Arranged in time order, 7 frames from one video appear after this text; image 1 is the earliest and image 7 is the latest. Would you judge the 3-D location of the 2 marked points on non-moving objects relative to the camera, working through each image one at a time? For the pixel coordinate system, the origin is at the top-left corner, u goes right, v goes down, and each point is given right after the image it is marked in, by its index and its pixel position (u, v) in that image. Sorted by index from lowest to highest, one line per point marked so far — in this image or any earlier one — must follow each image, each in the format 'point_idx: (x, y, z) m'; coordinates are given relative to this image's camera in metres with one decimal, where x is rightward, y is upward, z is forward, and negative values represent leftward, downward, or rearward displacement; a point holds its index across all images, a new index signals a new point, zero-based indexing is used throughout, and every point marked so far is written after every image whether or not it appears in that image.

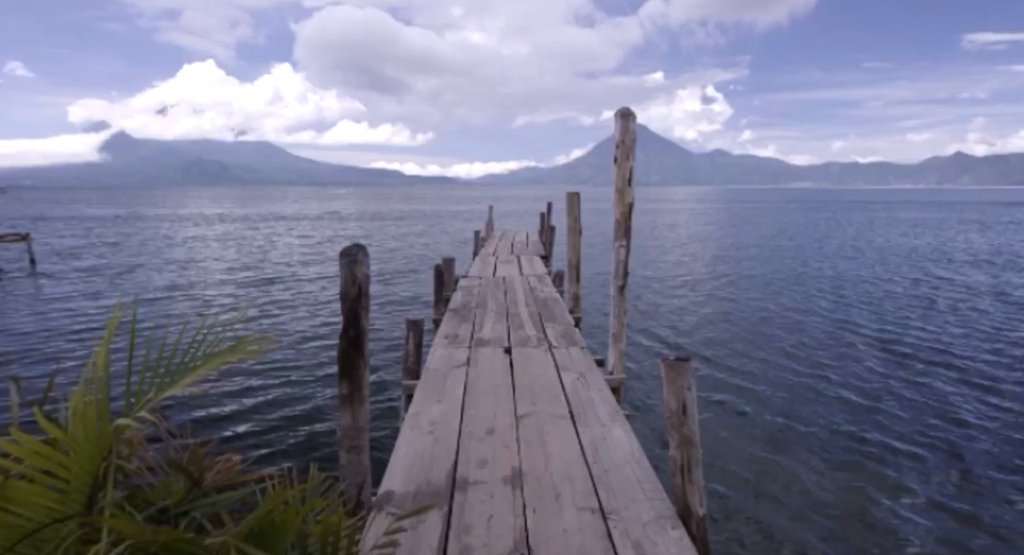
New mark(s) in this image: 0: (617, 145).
0: (+1.3, +1.6, +6.8) m
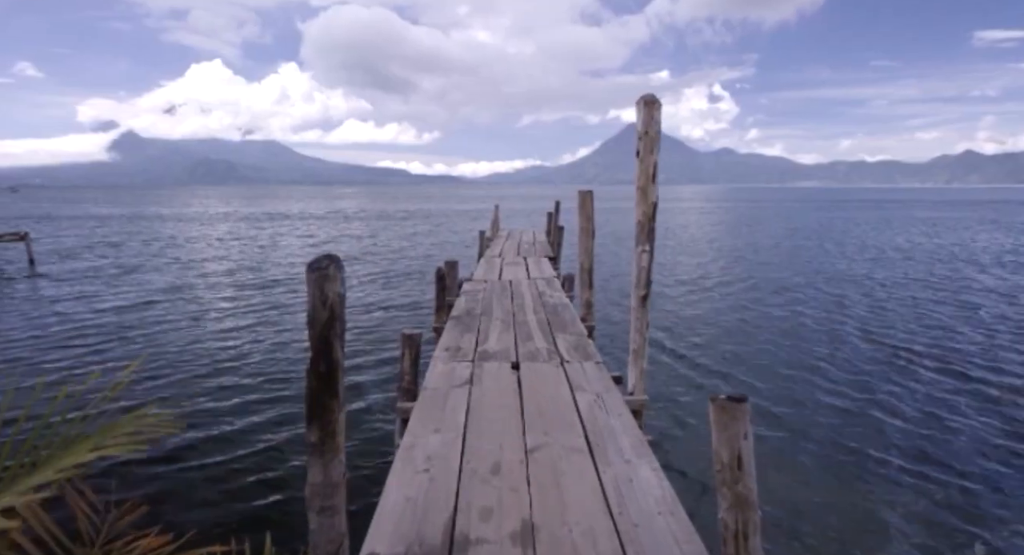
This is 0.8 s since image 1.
0: (+1.4, +1.5, +6.0) m
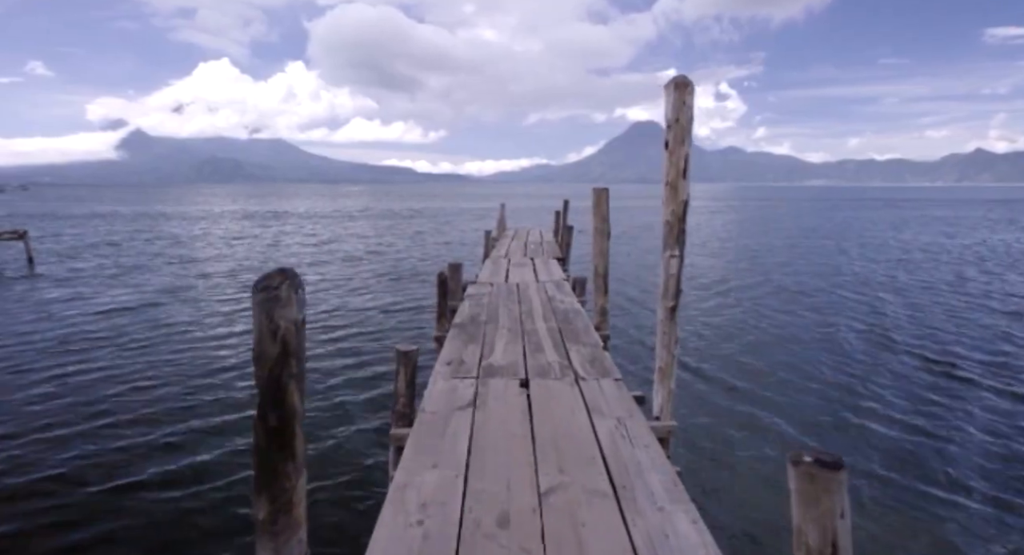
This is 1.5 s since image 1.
0: (+1.5, +1.5, +5.3) m
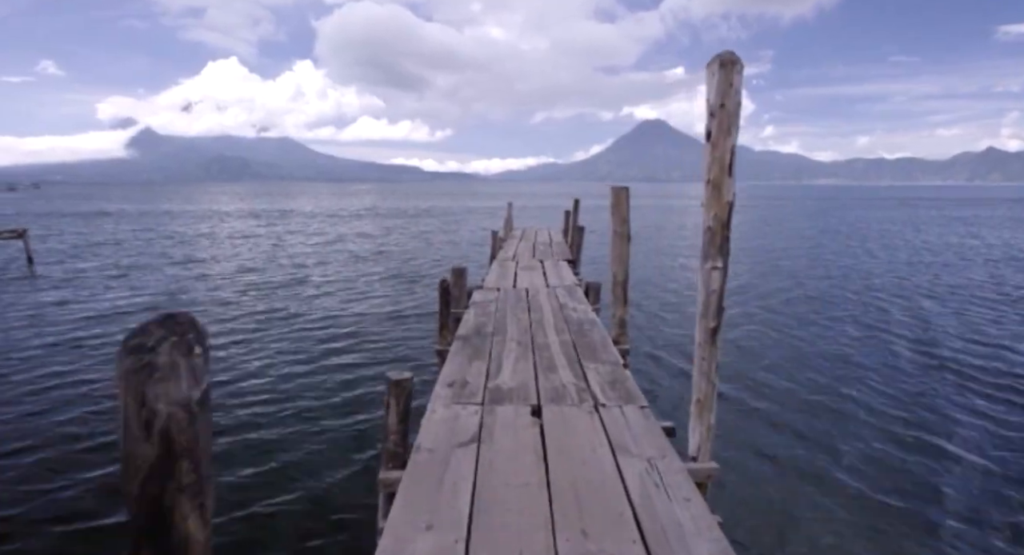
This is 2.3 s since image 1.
0: (+1.6, +1.3, +4.4) m
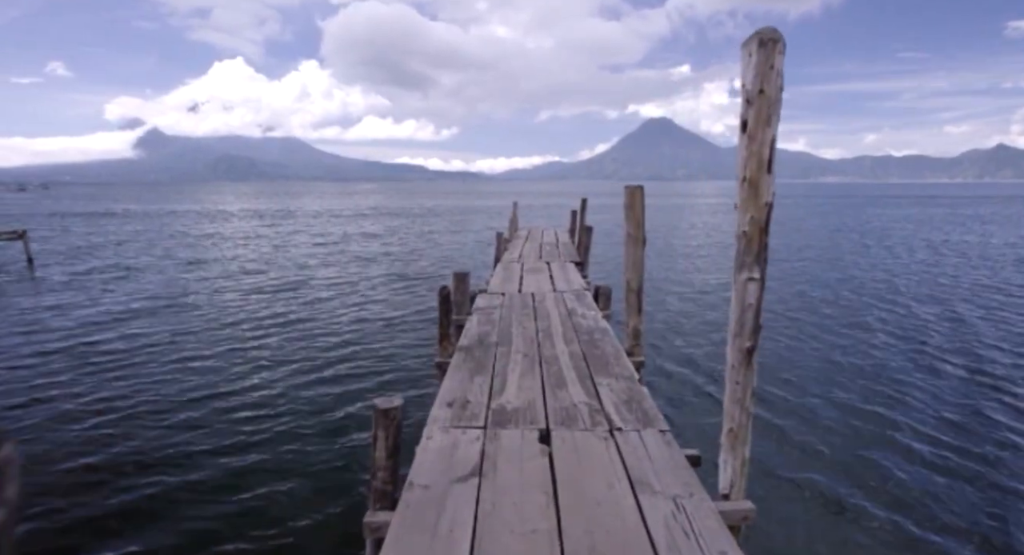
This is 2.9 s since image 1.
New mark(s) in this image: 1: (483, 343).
0: (+1.6, +1.2, +3.8) m
1: (-0.4, -0.9, +7.7) m
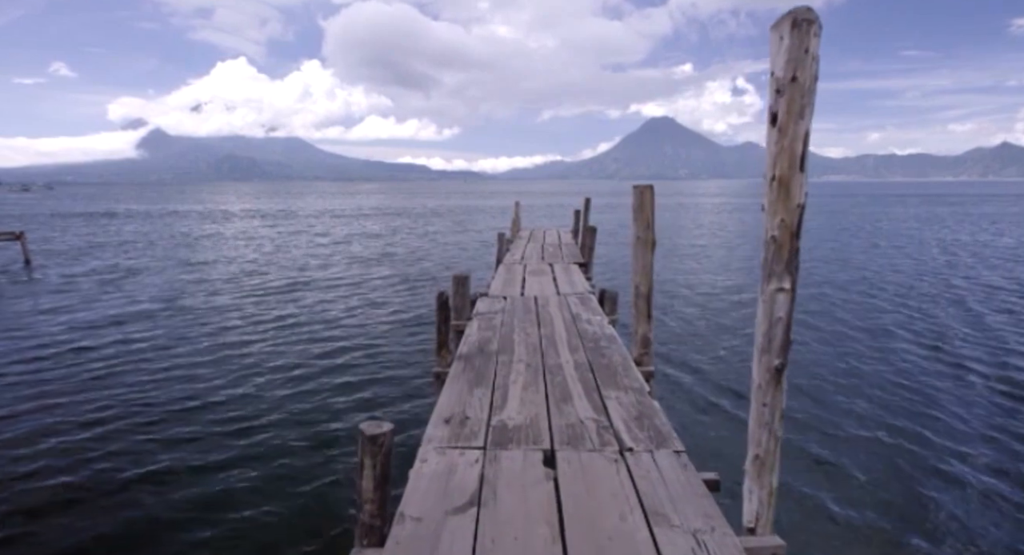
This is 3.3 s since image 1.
0: (+1.6, +1.2, +3.4) m
1: (-0.4, -1.0, +7.3) m
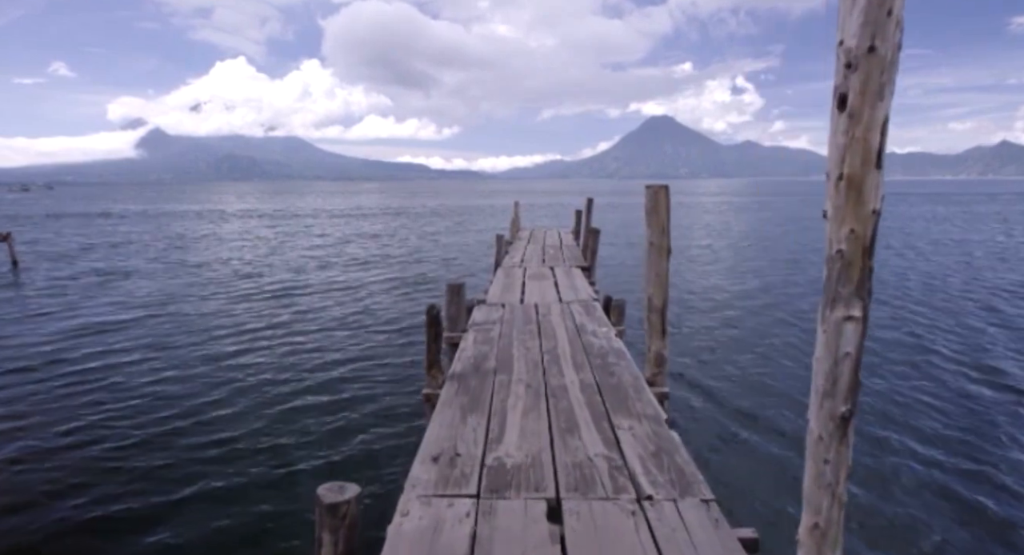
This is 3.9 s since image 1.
0: (+1.6, +1.0, +2.7) m
1: (-0.4, -1.1, +6.6) m
